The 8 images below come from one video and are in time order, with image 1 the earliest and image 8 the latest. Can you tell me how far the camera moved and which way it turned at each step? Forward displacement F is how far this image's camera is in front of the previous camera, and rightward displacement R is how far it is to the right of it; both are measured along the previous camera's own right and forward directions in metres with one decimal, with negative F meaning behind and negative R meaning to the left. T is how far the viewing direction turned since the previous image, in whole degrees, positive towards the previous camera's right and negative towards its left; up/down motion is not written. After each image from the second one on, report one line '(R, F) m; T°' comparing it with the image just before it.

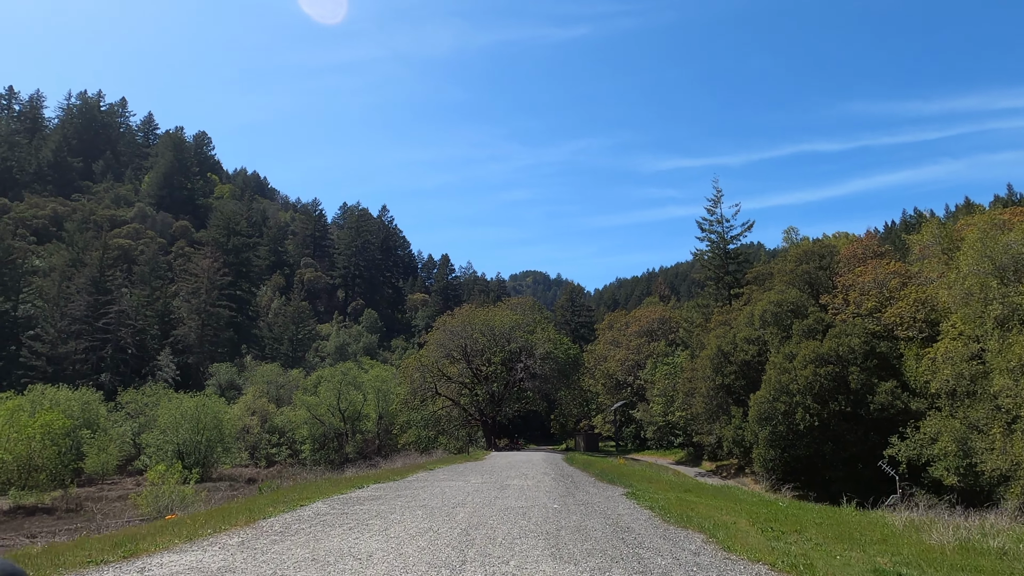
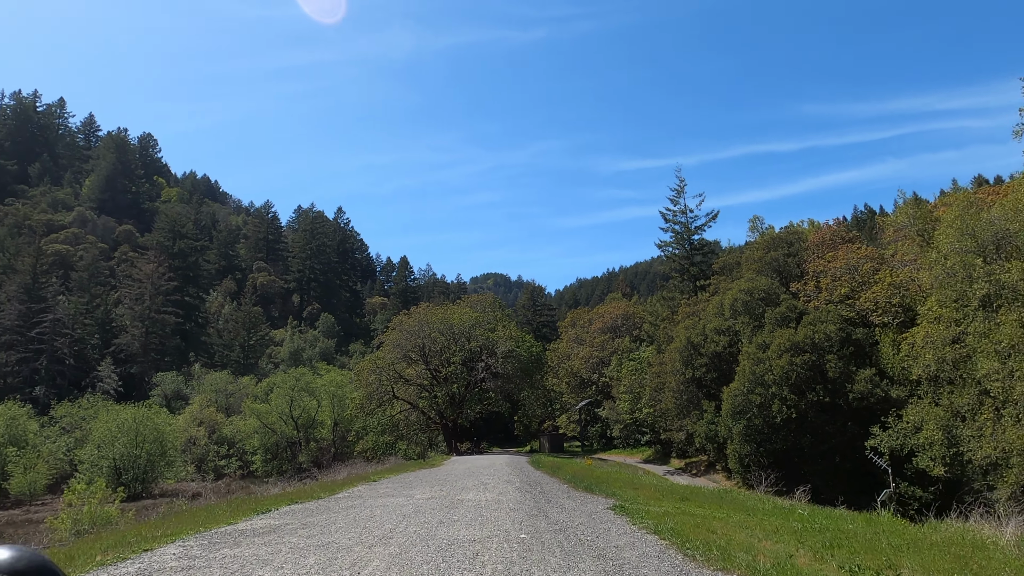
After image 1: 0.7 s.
(+0.2, +1.8) m; +4°
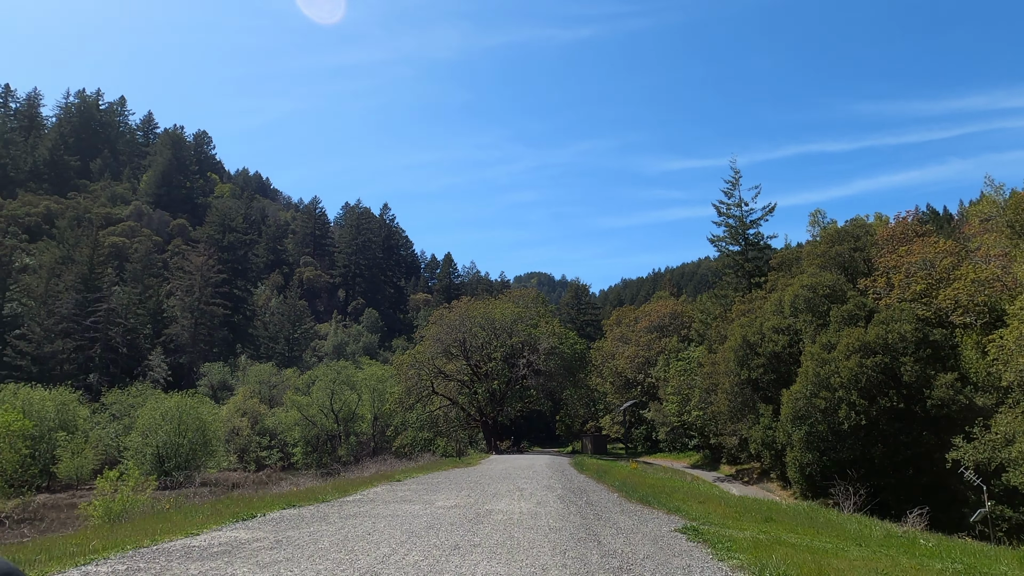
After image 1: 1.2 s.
(0.0, +1.3) m; -4°
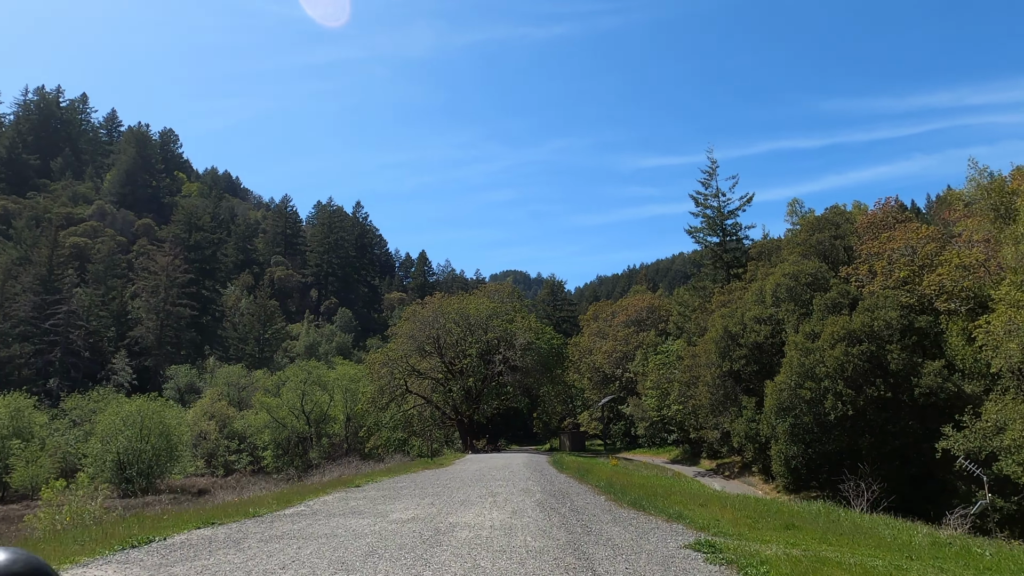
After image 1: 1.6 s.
(+0.1, +1.0) m; +2°
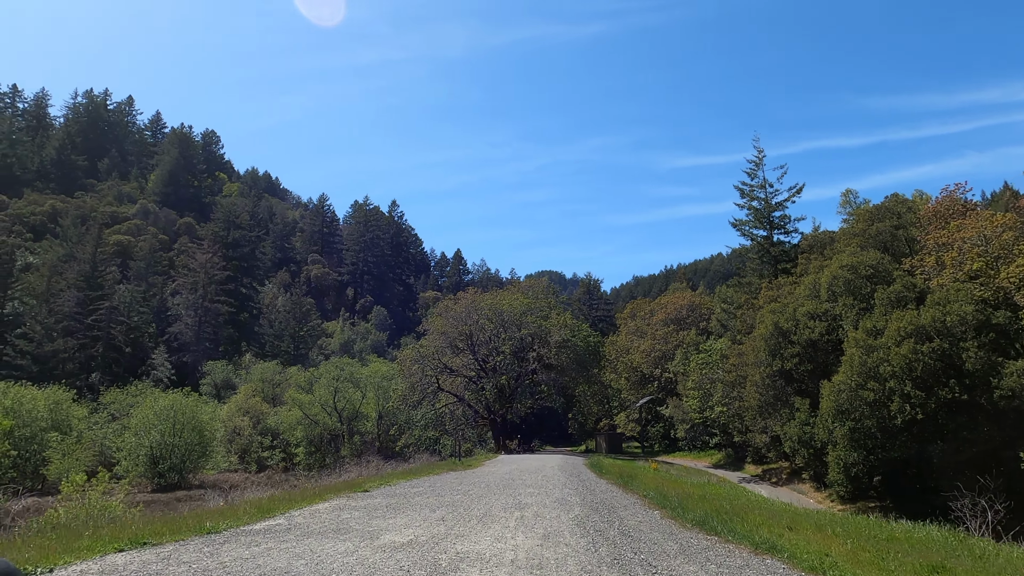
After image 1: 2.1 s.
(0.0, +1.3) m; -4°
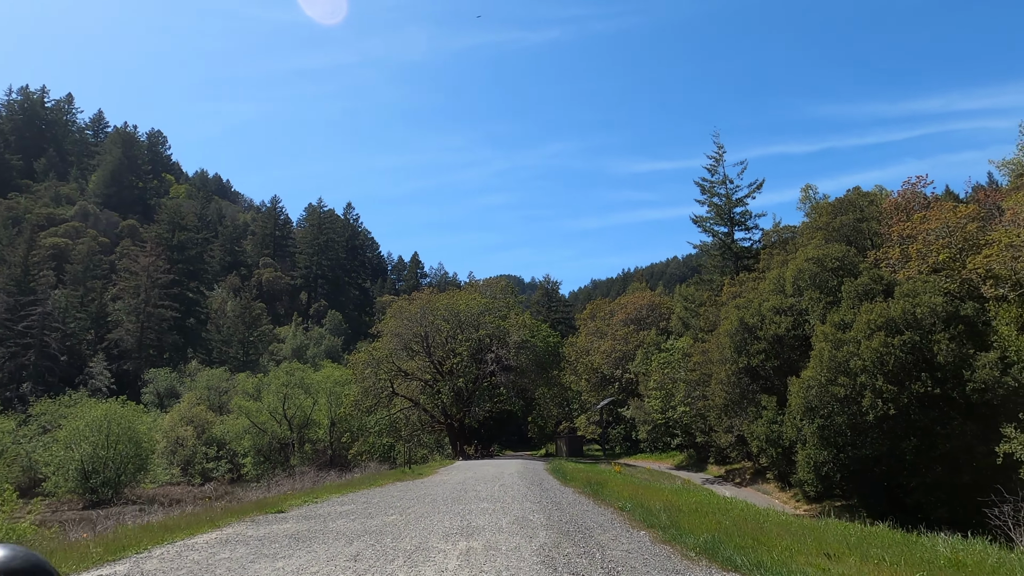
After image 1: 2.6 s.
(+0.1, +1.3) m; +4°
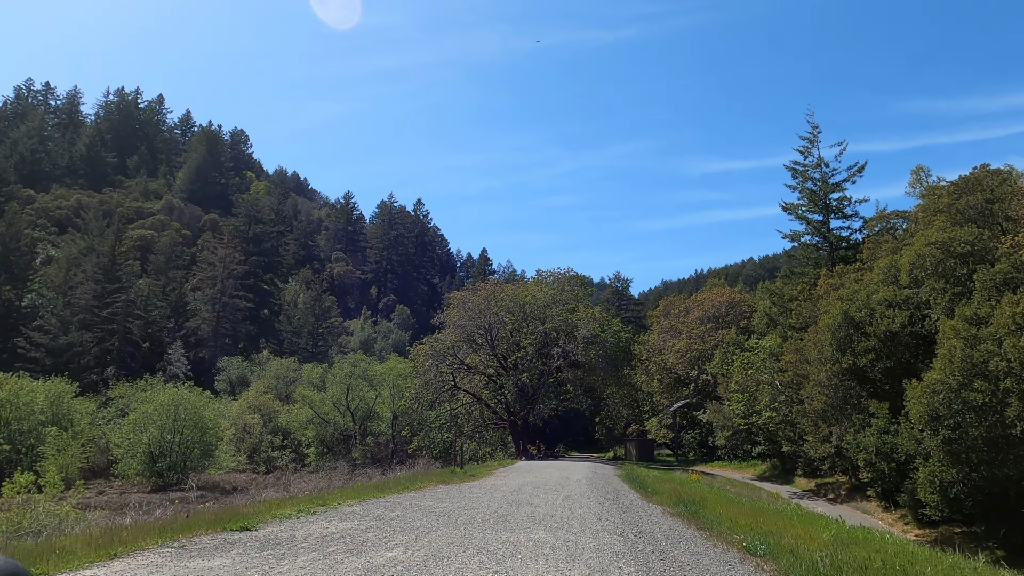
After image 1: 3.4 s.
(-0.1, +2.0) m; -7°
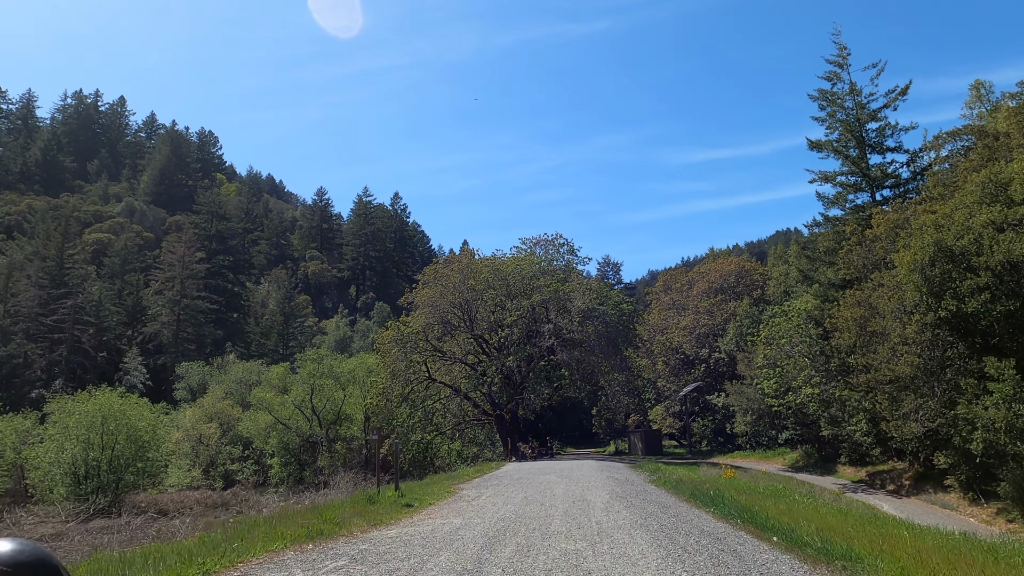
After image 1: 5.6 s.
(+0.3, +5.6) m; +1°
